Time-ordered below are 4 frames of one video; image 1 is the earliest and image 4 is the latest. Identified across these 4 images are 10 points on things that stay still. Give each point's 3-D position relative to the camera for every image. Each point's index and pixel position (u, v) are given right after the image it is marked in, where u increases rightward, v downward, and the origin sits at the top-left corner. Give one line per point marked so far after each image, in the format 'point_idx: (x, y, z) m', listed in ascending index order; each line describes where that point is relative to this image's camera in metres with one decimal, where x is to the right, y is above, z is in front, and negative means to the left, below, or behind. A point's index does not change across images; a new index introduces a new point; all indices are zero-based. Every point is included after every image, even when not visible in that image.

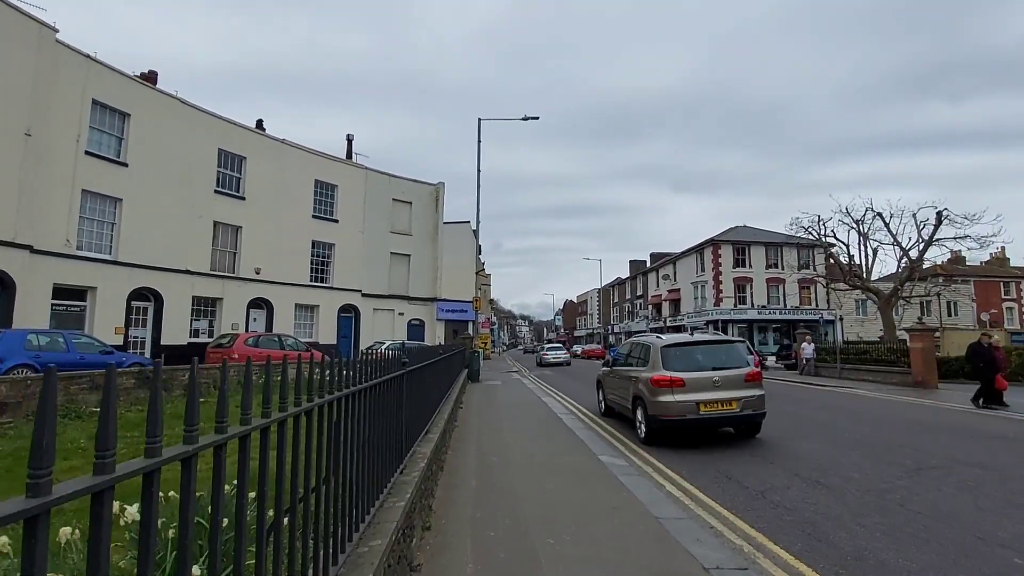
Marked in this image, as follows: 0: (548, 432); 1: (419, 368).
0: (+0.6, -2.3, +9.9) m
1: (-1.3, -1.1, +8.6) m
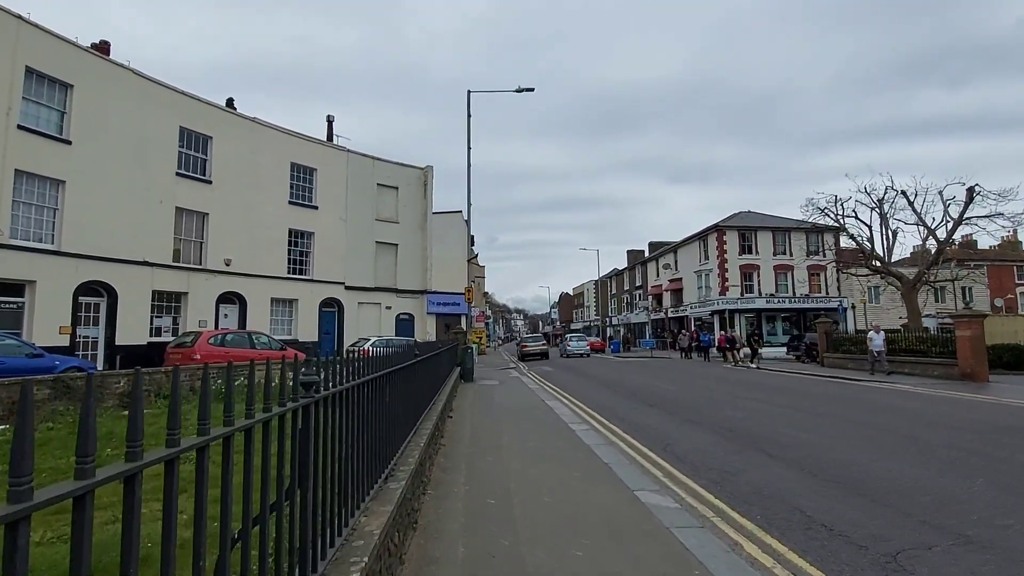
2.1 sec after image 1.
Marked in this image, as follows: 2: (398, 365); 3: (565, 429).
0: (+0.6, -2.1, +7.9) m
1: (-1.3, -0.9, +6.5) m
2: (-1.3, -0.9, +6.8) m
3: (+0.8, -2.2, +9.3) m
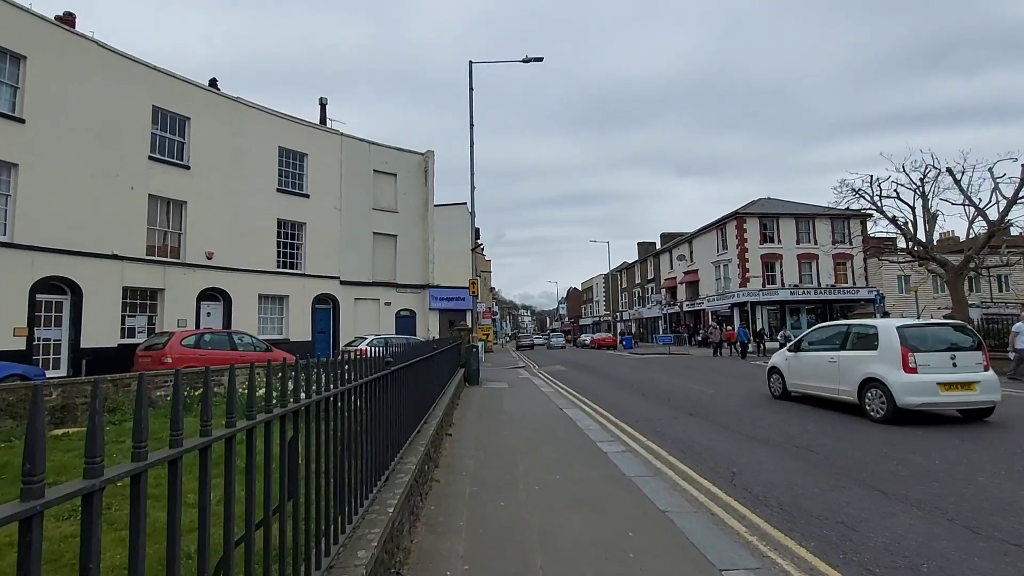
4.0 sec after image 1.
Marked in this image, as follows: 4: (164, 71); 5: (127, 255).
0: (+0.8, -1.9, +5.9) m
1: (-1.2, -0.8, +4.6) m
2: (-1.2, -0.7, +4.8) m
3: (+1.0, -2.0, +7.4) m
4: (-10.9, +6.8, +18.7) m
5: (-11.0, +1.0, +17.2) m
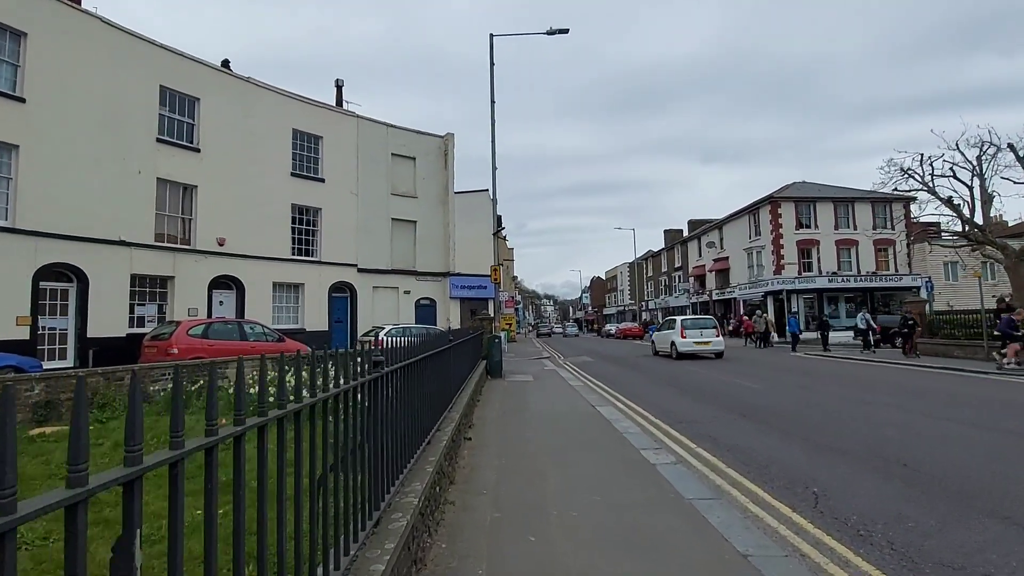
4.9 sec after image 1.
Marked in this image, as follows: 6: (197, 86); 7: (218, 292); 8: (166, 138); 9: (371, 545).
0: (+1.0, -1.7, +4.8) m
1: (-1.0, -0.6, +3.6) m
2: (-1.0, -0.6, +3.8) m
3: (+1.3, -1.8, +6.3) m
4: (-10.1, +7.1, +17.9) m
5: (-10.4, +1.3, +16.5) m
6: (-9.7, +6.2, +18.5) m
7: (-9.2, -0.1, +18.9) m
8: (-10.1, +4.4, +17.6) m
9: (-0.7, -1.4, +3.1) m
